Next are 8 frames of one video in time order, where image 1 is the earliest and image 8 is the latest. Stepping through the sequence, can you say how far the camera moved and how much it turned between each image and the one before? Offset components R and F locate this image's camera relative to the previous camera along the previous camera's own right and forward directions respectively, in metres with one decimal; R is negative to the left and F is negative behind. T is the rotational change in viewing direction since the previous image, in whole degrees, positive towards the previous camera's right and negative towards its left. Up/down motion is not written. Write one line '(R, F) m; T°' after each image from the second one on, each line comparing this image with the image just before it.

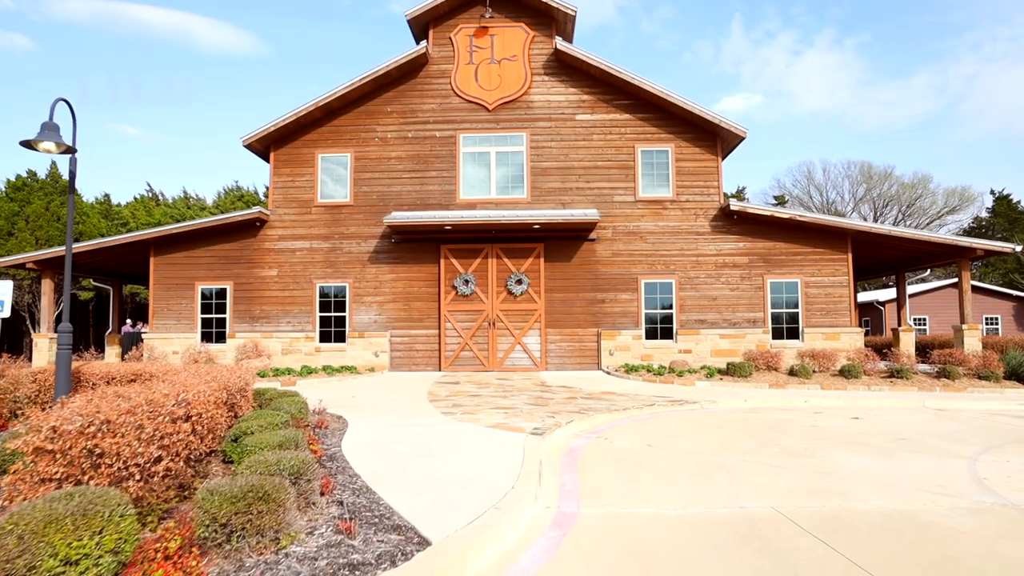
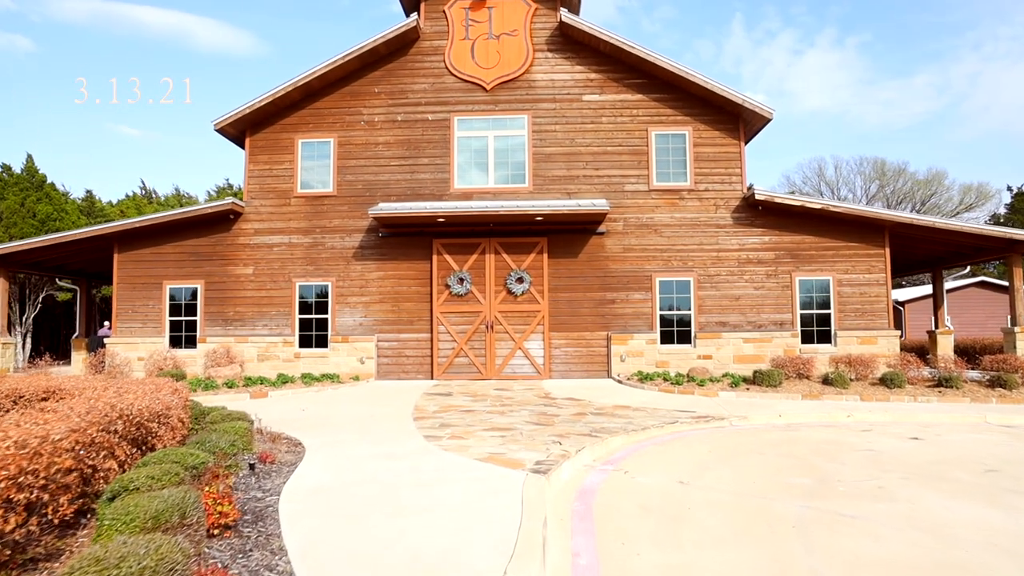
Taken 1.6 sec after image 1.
(0.0, +1.5) m; 0°
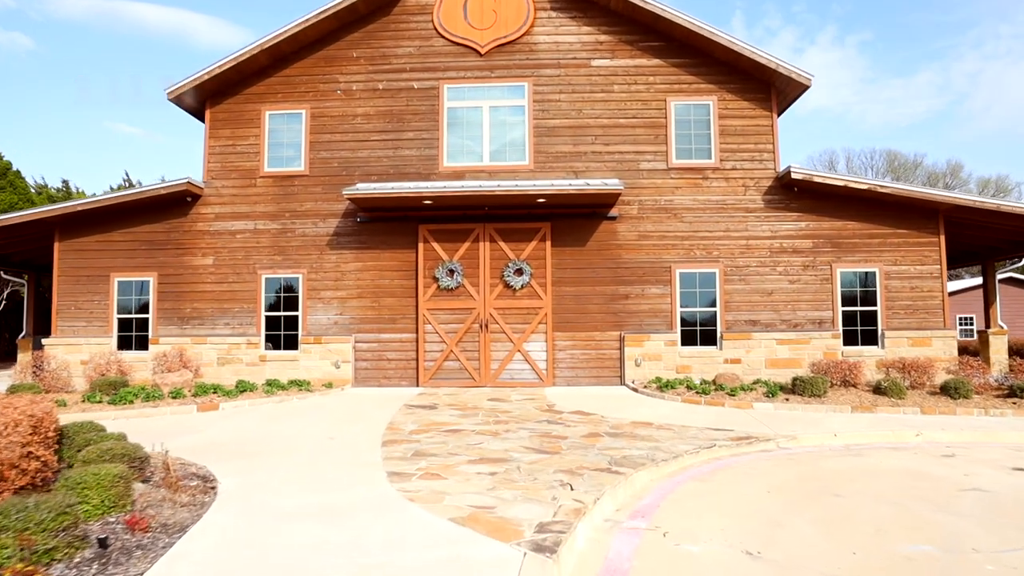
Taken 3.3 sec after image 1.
(0.0, +1.8) m; 0°
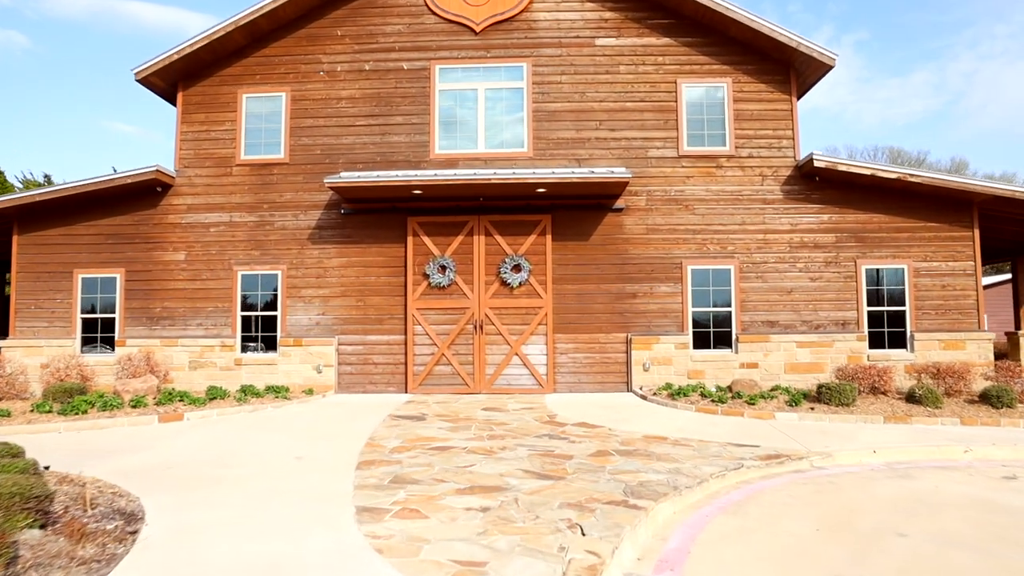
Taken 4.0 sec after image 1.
(0.0, +0.9) m; 0°
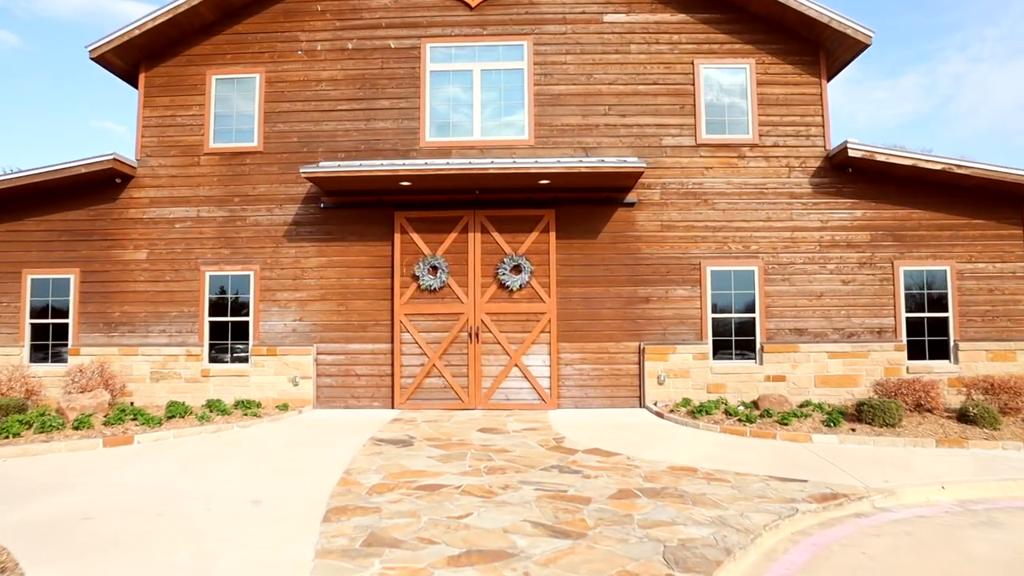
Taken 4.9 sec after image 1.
(-0.1, +1.1) m; 0°
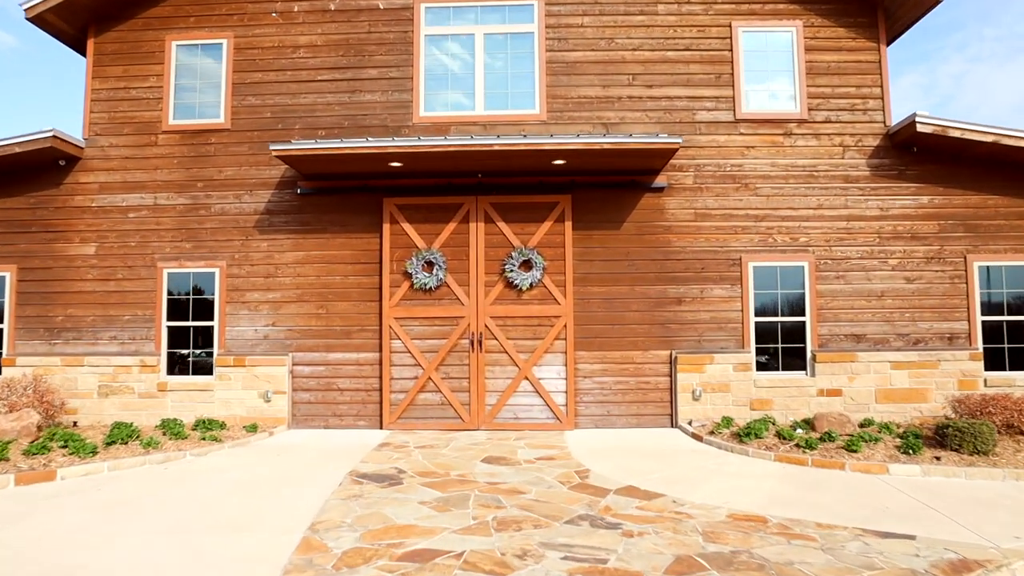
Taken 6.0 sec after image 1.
(-0.1, +1.4) m; 0°
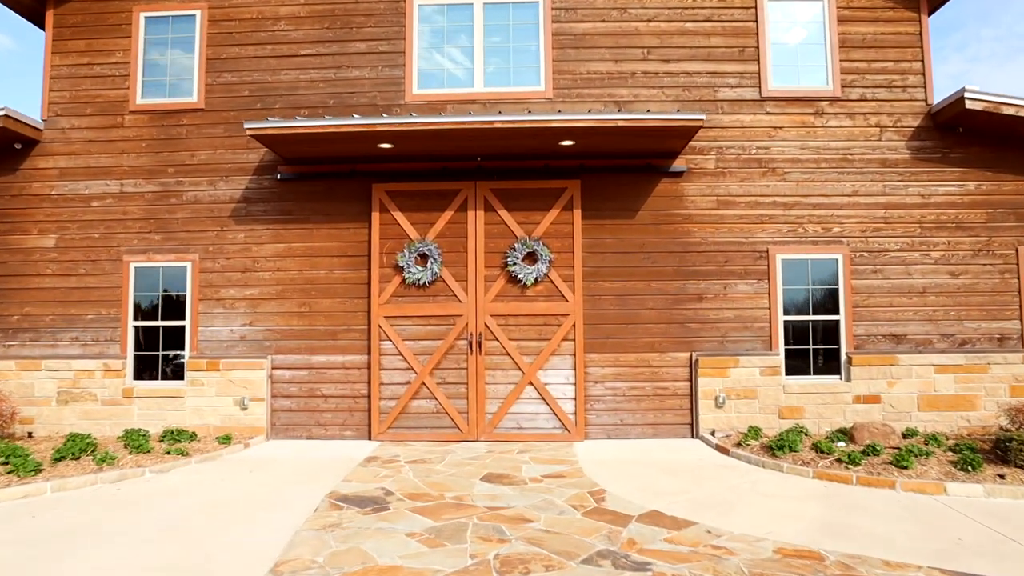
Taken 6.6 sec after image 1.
(0.0, +0.8) m; 0°
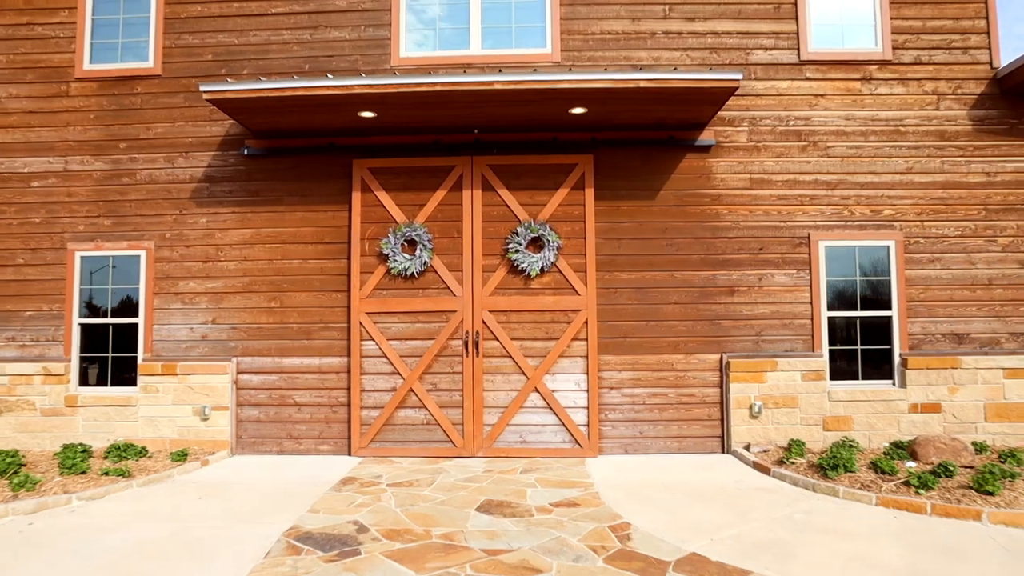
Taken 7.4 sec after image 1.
(0.0, +1.0) m; 0°
